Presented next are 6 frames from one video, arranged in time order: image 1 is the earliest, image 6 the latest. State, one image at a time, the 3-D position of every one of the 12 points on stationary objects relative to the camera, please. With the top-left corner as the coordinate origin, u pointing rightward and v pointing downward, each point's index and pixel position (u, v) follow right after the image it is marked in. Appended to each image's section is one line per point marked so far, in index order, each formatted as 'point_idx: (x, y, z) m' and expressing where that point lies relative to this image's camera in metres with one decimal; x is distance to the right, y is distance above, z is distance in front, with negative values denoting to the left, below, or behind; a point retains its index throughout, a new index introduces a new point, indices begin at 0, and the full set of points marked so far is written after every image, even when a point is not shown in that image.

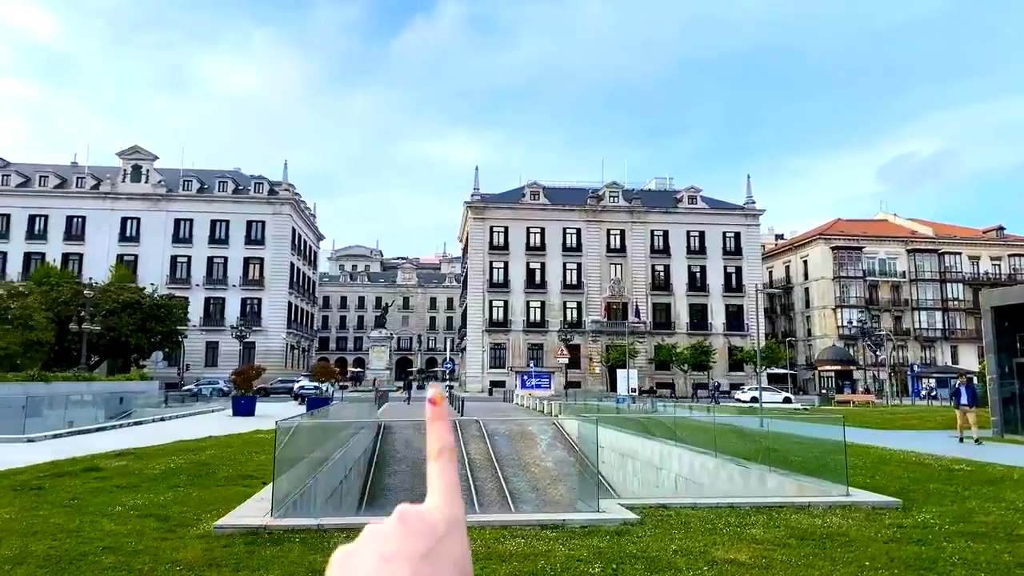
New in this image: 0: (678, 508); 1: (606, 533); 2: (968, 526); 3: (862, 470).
0: (+1.8, -2.3, +7.7) m
1: (+0.8, -2.2, +6.4) m
2: (+4.5, -2.3, +7.1) m
3: (+5.4, -2.8, +11.3) m
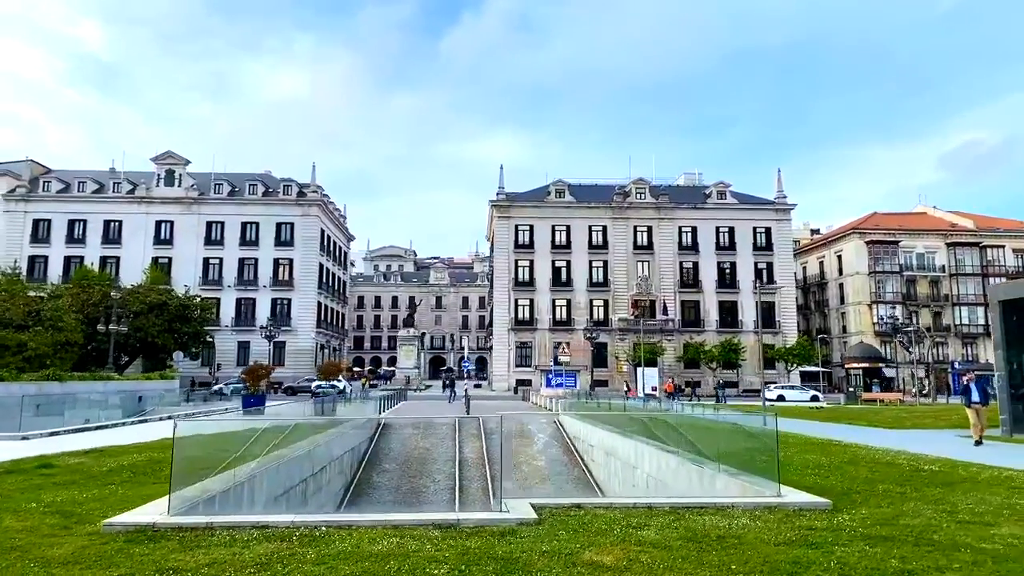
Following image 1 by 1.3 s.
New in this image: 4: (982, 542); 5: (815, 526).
0: (+0.8, -2.3, +7.5) m
1: (-0.2, -2.1, +6.3) m
2: (+3.5, -2.2, +6.7) m
3: (+4.6, -2.7, +10.9) m
4: (+4.0, -2.2, +6.2) m
5: (+2.8, -2.2, +6.8) m
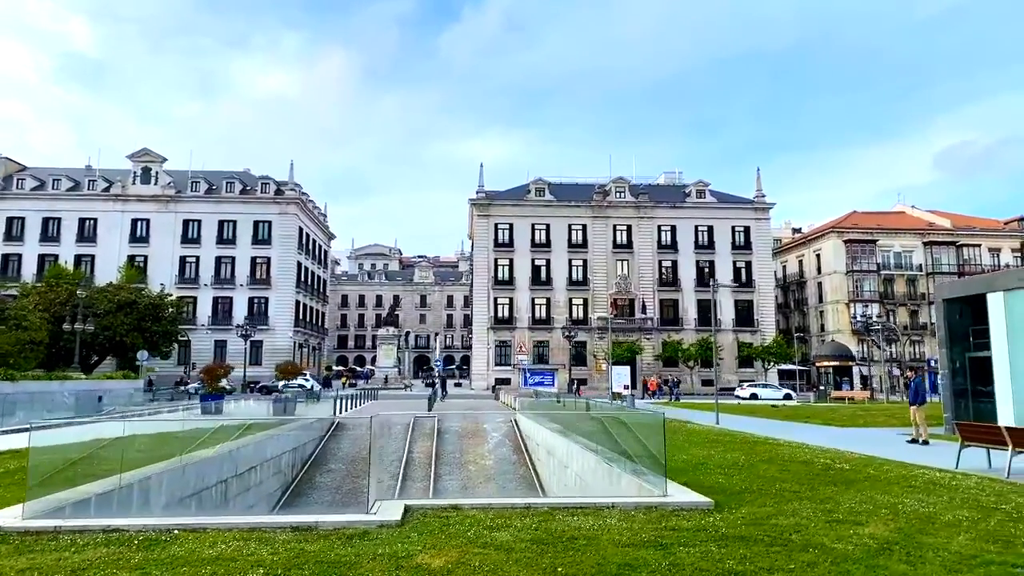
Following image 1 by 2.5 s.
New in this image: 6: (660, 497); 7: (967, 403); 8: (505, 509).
0: (-0.5, -2.2, +7.4) m
1: (-1.5, -2.1, +6.2) m
2: (+2.2, -2.2, +6.7) m
3: (+3.3, -2.7, +10.9) m
4: (+2.7, -2.2, +6.2) m
5: (+1.6, -2.2, +6.8) m
6: (+1.9, -2.6, +9.0) m
7: (+11.9, -3.0, +19.1) m
8: (-0.1, -2.2, +7.3) m
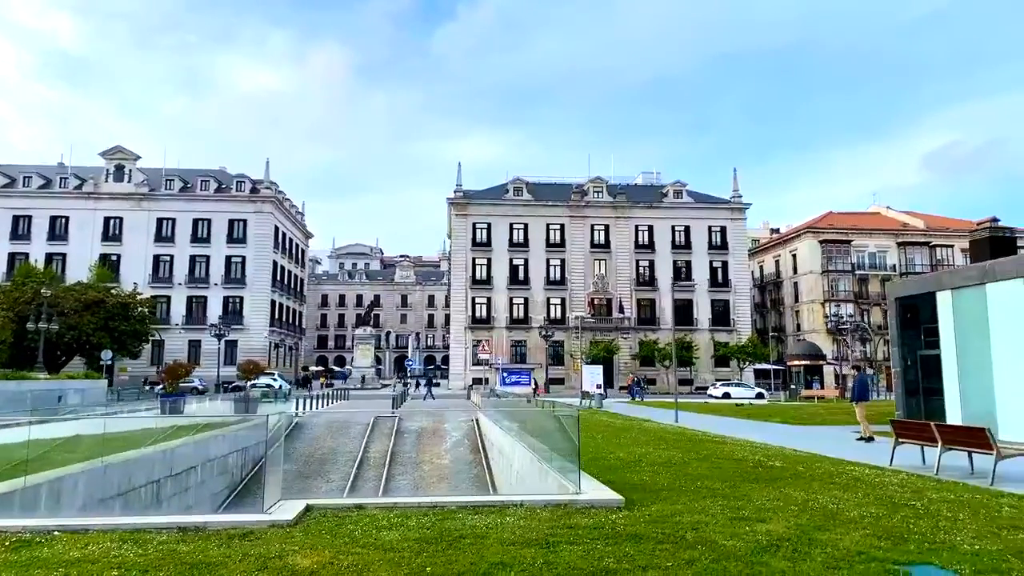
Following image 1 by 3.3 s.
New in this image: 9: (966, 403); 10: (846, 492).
0: (-1.4, -2.2, +7.3) m
1: (-2.4, -2.0, +6.0) m
2: (+1.3, -2.2, +6.6) m
3: (+2.3, -2.6, +10.8) m
4: (+1.8, -2.1, +6.1) m
5: (+0.6, -2.2, +6.7) m
6: (+0.9, -2.5, +8.9) m
7: (+10.7, -3.0, +19.2) m
8: (-1.0, -2.2, +7.2) m
9: (+10.6, -2.7, +17.1) m
10: (+3.9, -2.4, +8.4) m
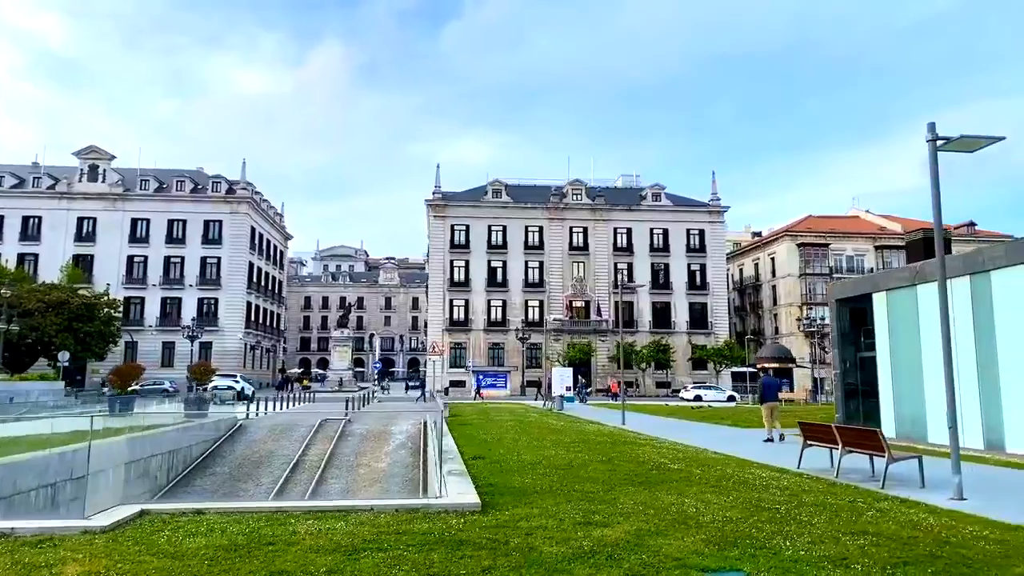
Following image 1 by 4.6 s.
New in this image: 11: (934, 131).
0: (-2.9, -2.2, +7.0) m
1: (-3.9, -2.0, +5.7) m
2: (-0.2, -2.1, +6.3) m
3: (+0.7, -2.6, +10.6) m
4: (+0.3, -2.1, +5.9) m
5: (-0.9, -2.1, +6.4) m
6: (-0.7, -2.5, +8.6) m
7: (+9.0, -3.0, +19.1) m
8: (-2.5, -2.1, +6.9) m
9: (+9.0, -2.7, +16.9) m
10: (+2.3, -2.3, +8.2) m
11: (+5.5, +2.1, +9.6) m
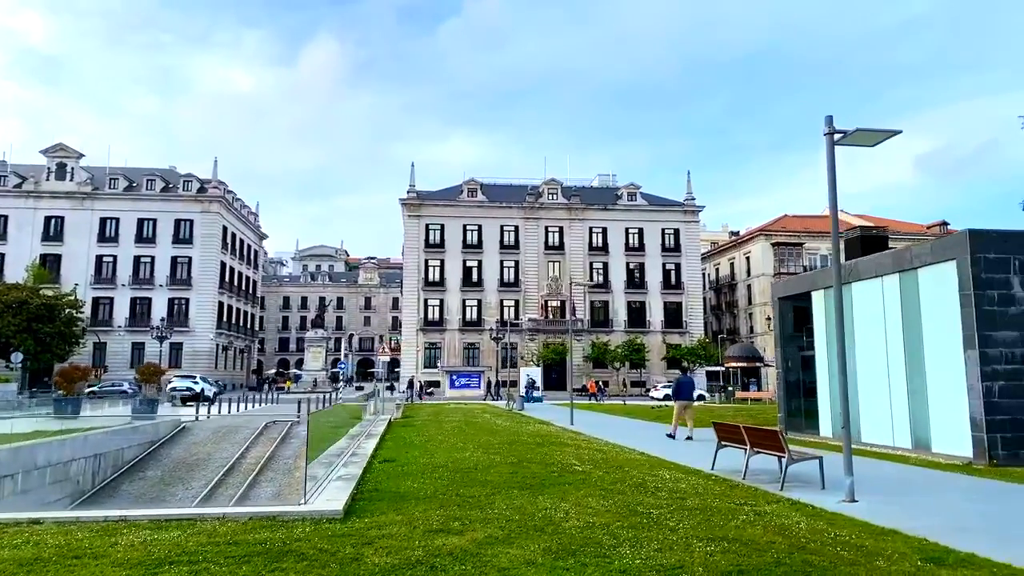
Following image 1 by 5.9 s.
0: (-4.2, -2.1, +6.6) m
1: (-5.2, -2.0, +5.3) m
2: (-1.6, -2.1, +6.0) m
3: (-0.7, -2.6, +10.3) m
4: (-1.0, -2.0, +5.6) m
5: (-2.2, -2.1, +6.1) m
6: (-2.0, -2.5, +8.3) m
7: (+7.5, -3.0, +19.0) m
8: (-3.9, -2.1, +6.6) m
9: (+7.5, -2.7, +16.8) m
10: (+1.0, -2.3, +8.0) m
11: (+4.2, +2.1, +9.4) m
